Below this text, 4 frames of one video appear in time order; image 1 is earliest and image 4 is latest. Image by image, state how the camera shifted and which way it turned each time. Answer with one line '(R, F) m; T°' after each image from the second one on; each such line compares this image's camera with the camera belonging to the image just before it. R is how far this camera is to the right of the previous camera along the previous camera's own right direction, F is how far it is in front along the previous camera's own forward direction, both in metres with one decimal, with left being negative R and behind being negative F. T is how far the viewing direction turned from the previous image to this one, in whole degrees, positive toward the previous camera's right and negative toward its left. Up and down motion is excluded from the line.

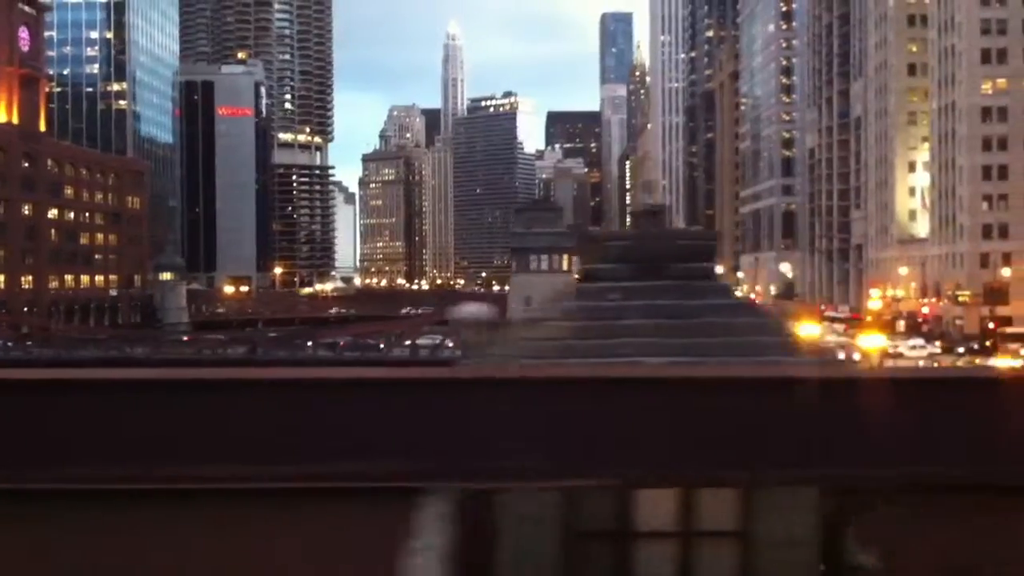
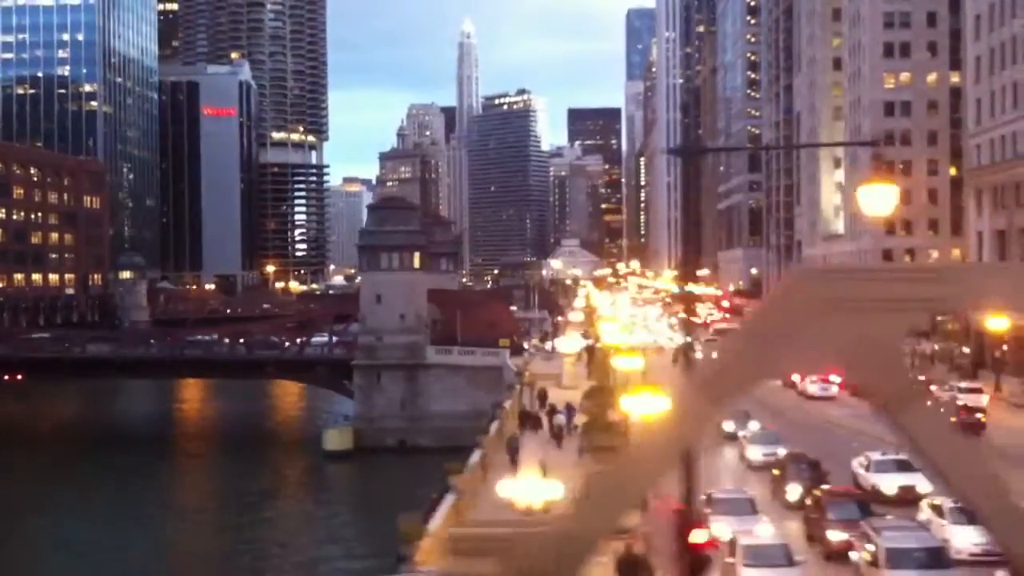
(+9.6, 0.0) m; -2°
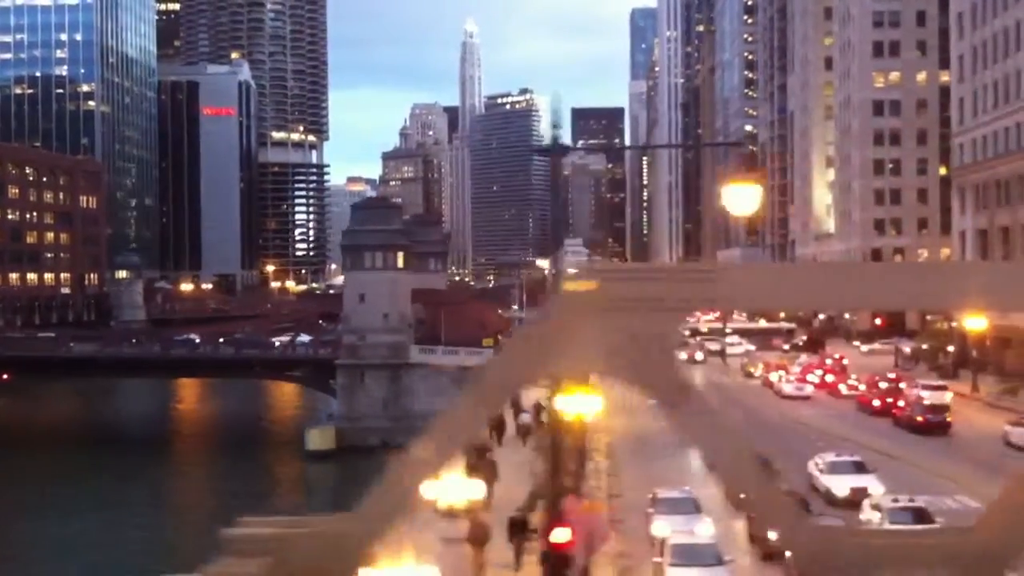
(+1.1, 0.0) m; 0°
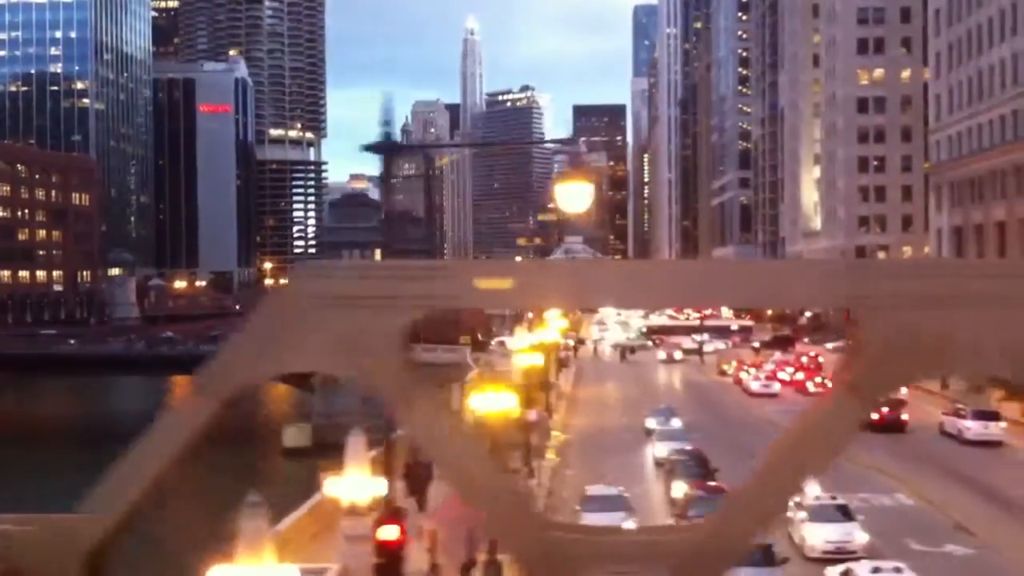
(+1.4, 0.0) m; 0°
